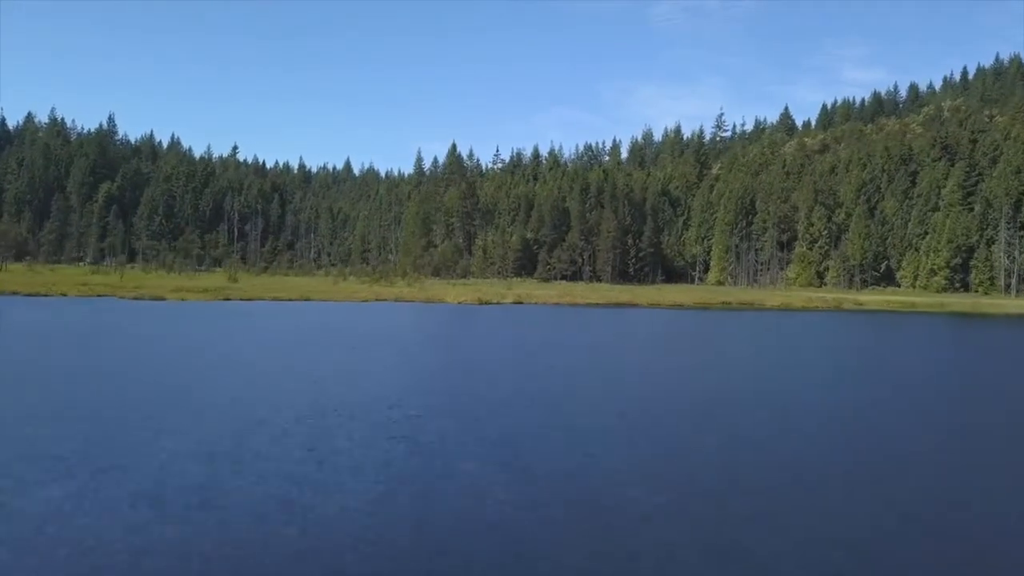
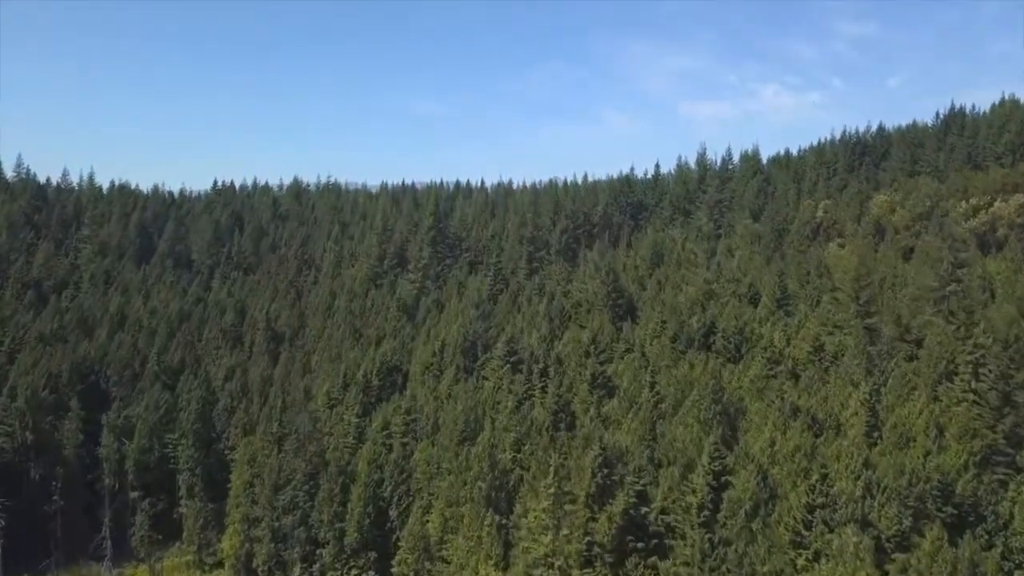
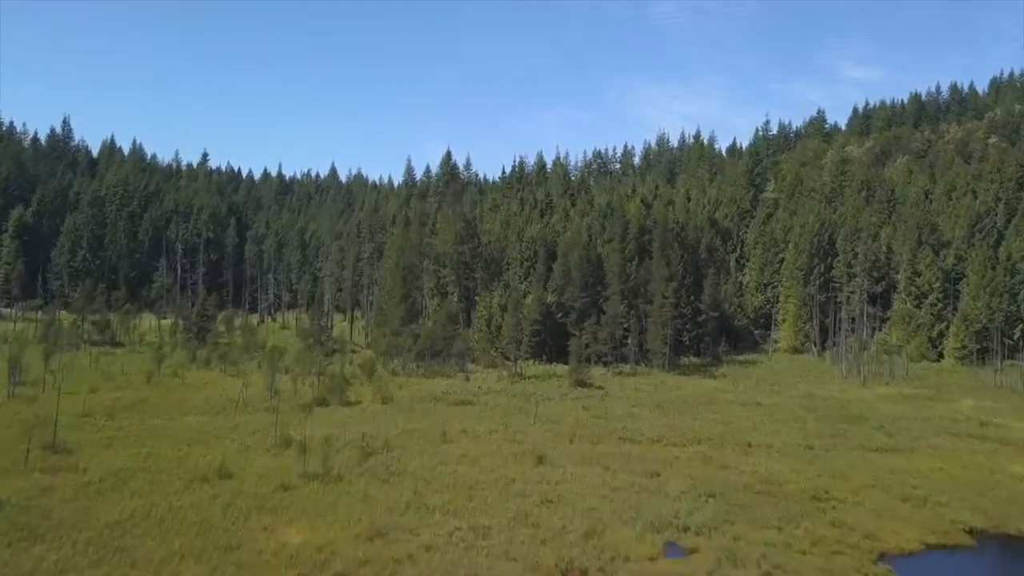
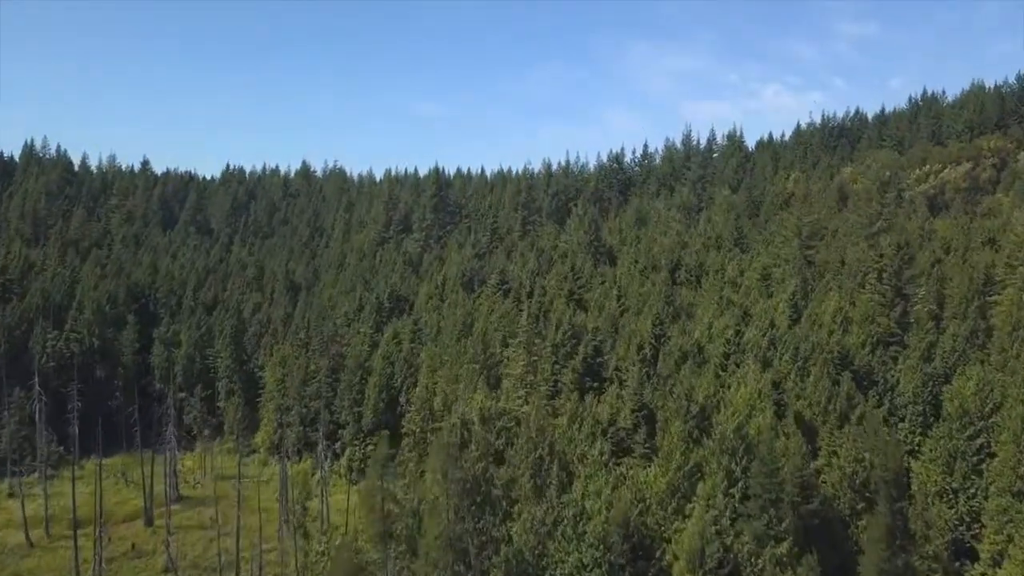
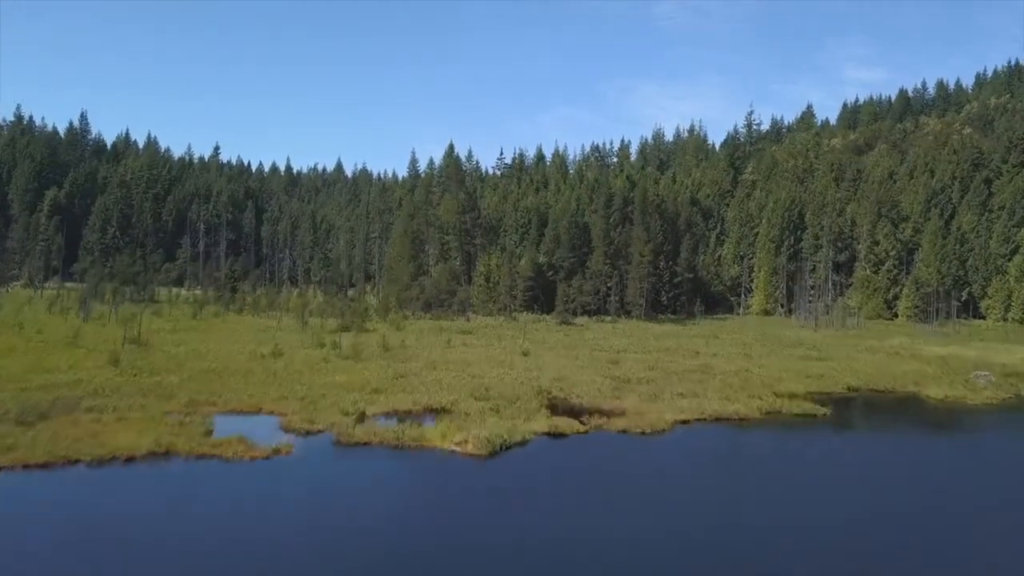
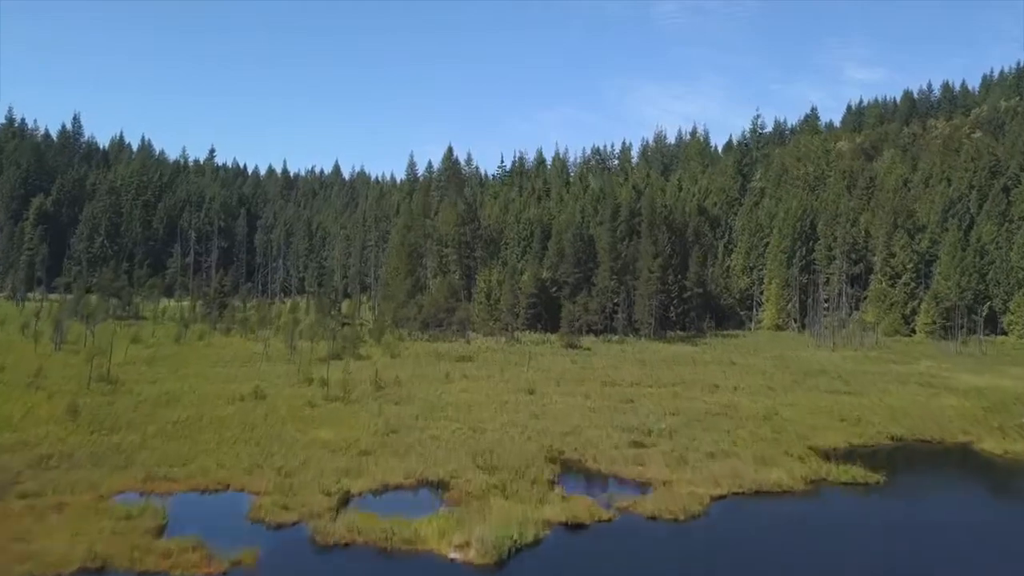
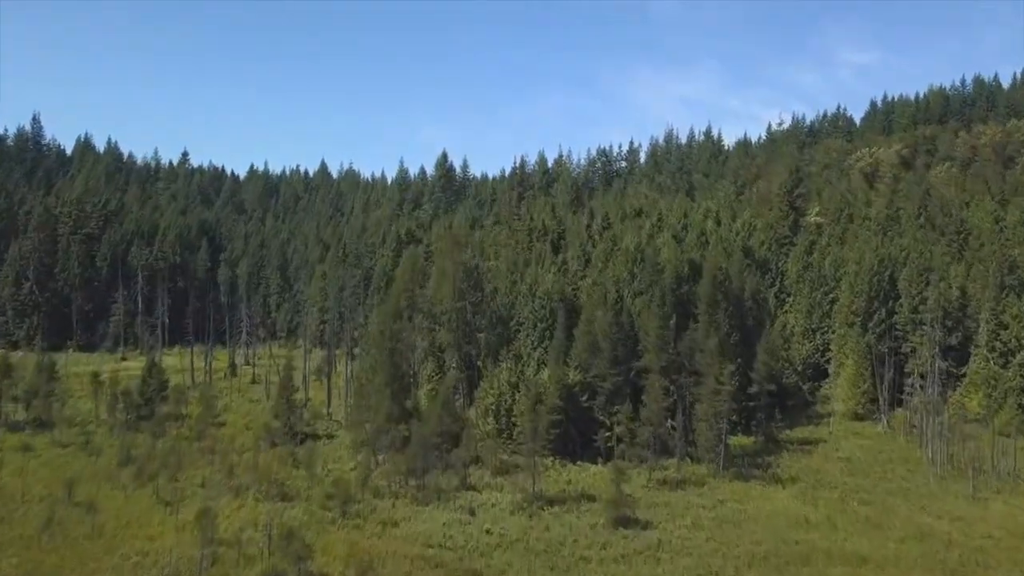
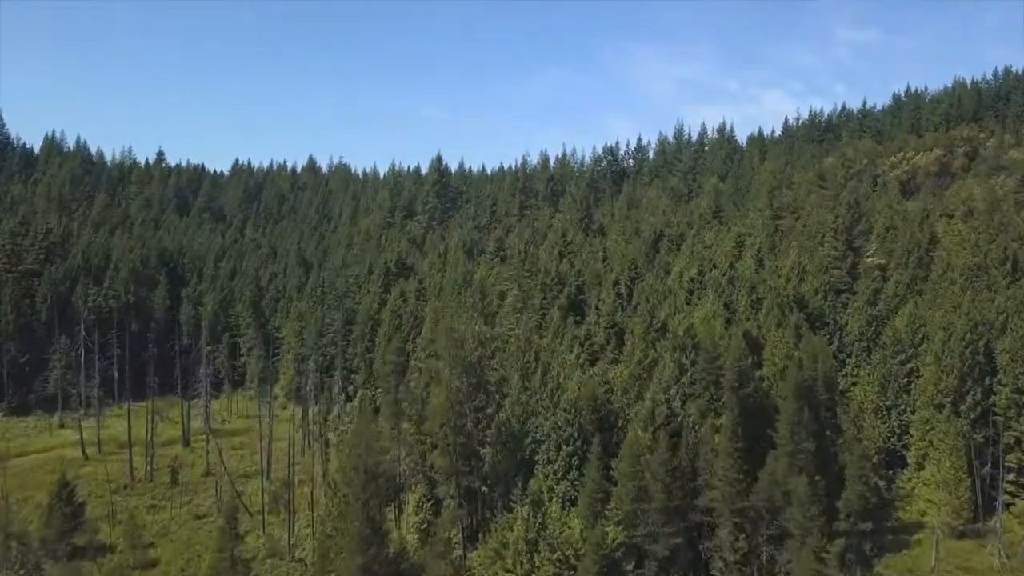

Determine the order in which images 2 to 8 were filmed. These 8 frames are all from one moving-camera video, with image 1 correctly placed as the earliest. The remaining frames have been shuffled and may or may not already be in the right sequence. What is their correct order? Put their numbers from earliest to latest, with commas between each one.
5, 6, 3, 7, 8, 4, 2
